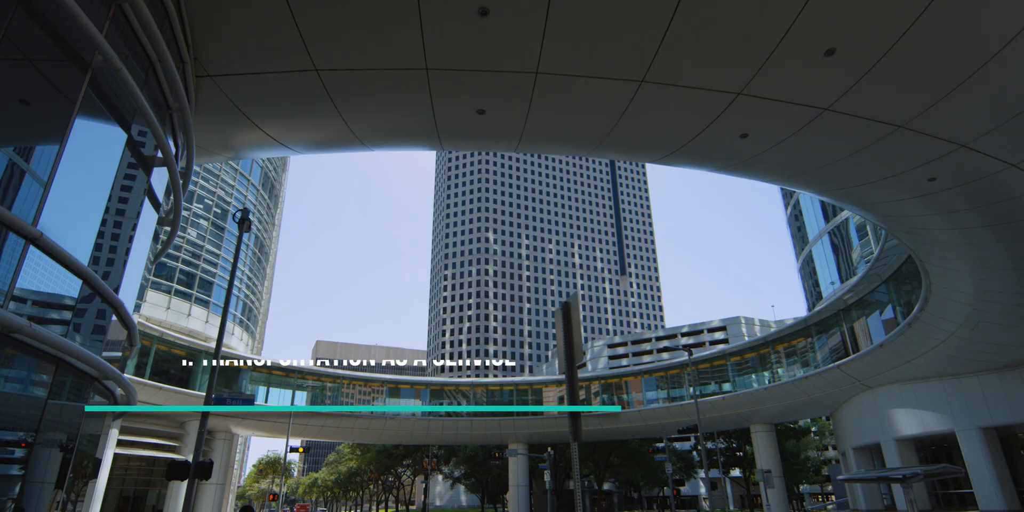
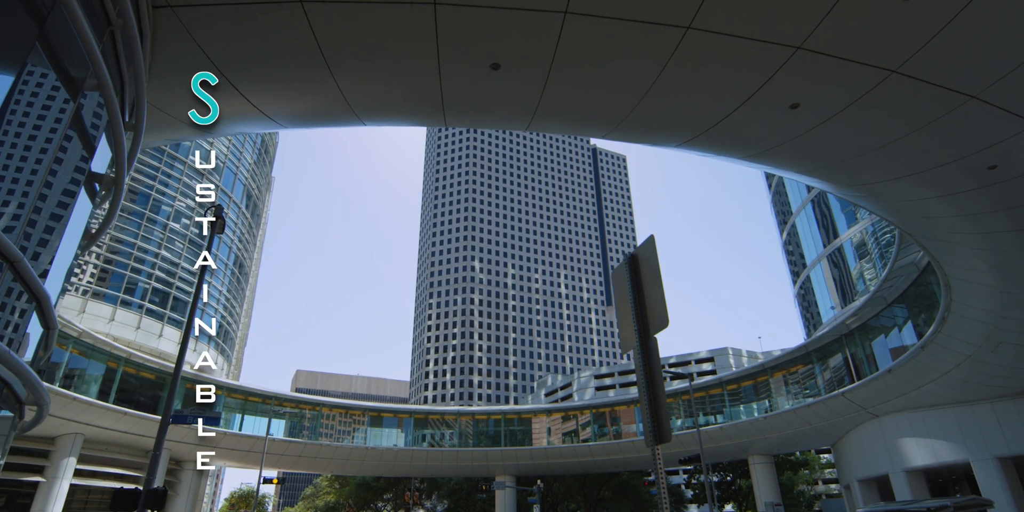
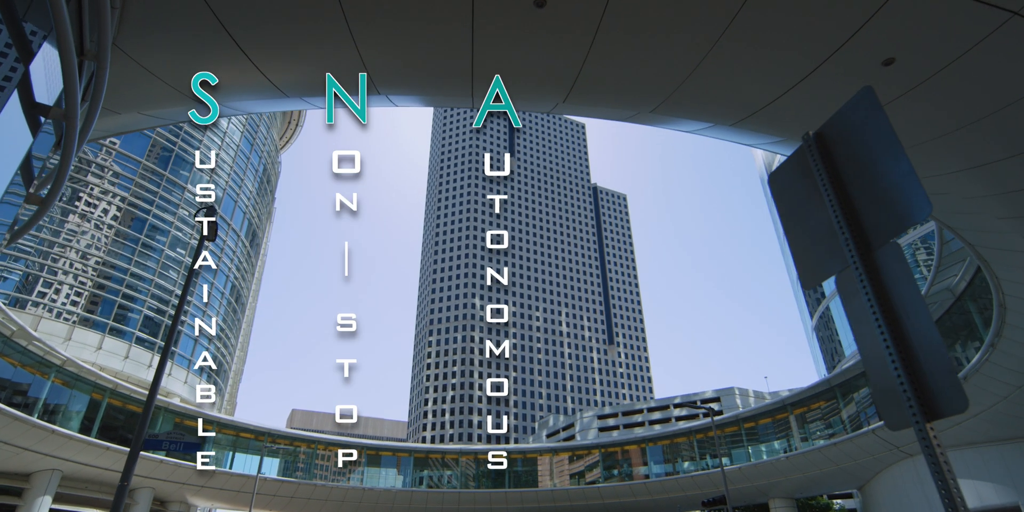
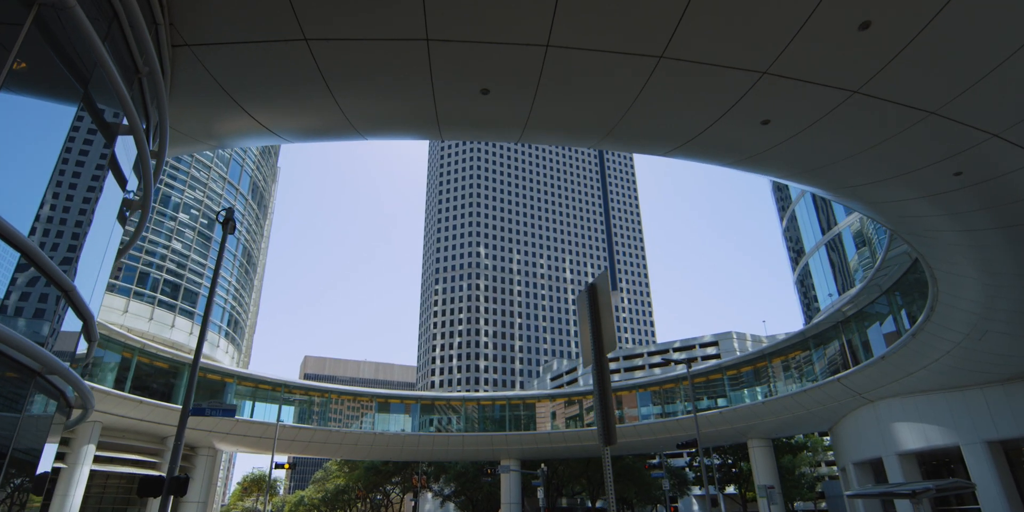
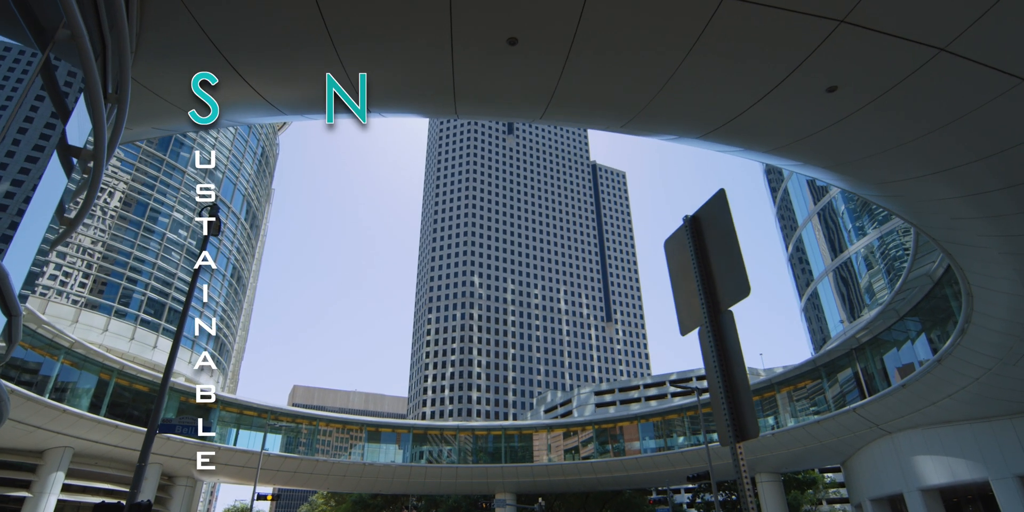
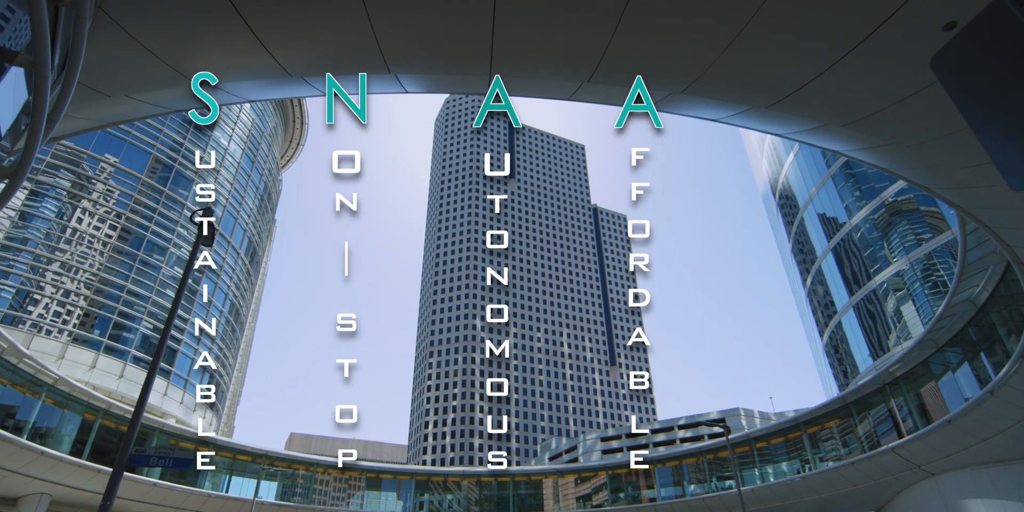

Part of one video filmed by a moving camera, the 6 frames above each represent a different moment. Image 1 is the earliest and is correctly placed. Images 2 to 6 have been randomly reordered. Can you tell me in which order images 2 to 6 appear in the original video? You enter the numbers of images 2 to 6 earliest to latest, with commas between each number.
4, 2, 5, 3, 6
